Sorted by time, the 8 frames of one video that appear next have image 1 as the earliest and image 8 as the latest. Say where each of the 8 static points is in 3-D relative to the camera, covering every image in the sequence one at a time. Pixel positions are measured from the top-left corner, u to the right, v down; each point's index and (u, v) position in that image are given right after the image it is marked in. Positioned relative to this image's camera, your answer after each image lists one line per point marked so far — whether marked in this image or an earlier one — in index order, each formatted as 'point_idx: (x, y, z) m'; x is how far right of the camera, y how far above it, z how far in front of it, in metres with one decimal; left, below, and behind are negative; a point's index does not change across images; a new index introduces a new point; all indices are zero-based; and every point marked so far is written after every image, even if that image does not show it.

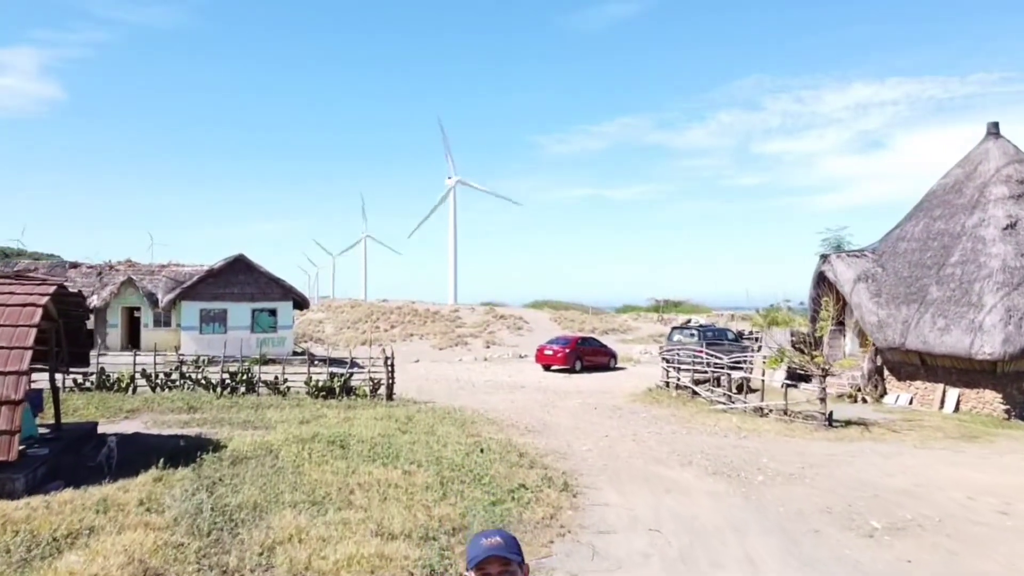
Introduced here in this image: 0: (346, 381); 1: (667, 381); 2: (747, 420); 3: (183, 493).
0: (-3.0, -1.7, +15.0) m
1: (+3.3, -2.0, +17.2) m
2: (+3.6, -2.0, +12.6) m
3: (-2.8, -1.8, +7.1) m
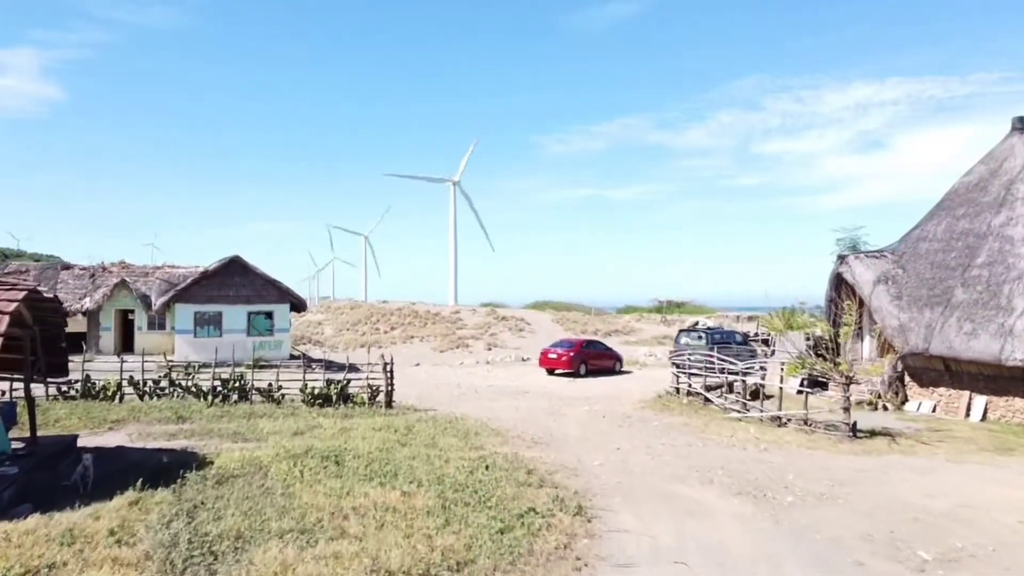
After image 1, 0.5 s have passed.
0: (-3.0, -1.8, +14.3) m
1: (+3.3, -2.0, +16.5) m
2: (+3.7, -2.1, +12.0) m
3: (-2.8, -1.8, +6.5) m
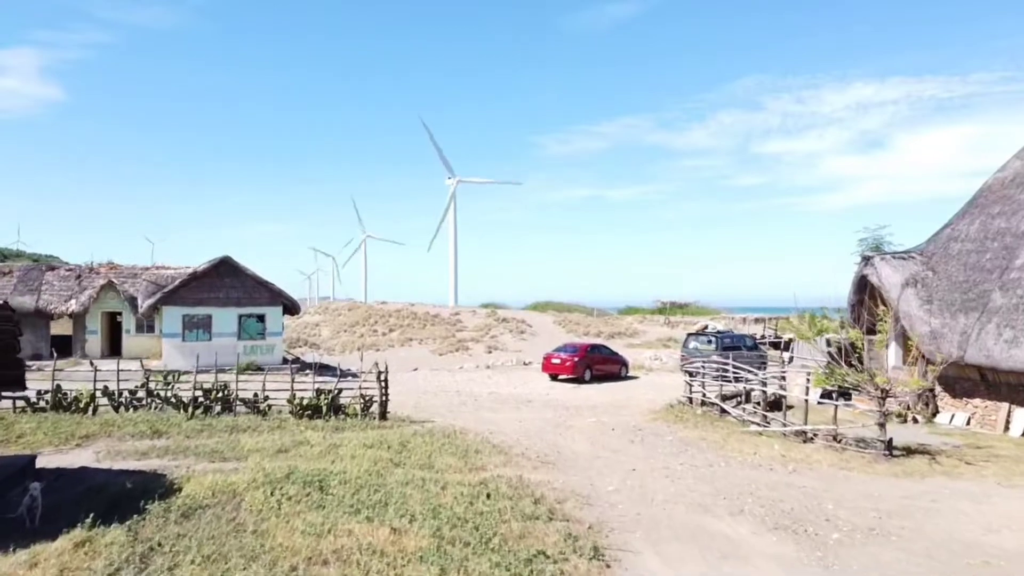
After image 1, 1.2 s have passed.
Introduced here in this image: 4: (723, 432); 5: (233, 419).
0: (-2.9, -1.8, +13.4) m
1: (+3.4, -2.1, +15.6) m
2: (+3.7, -2.1, +11.0) m
3: (-2.7, -1.9, +5.5) m
4: (+3.2, -2.2, +12.6) m
5: (-4.3, -2.0, +12.5) m
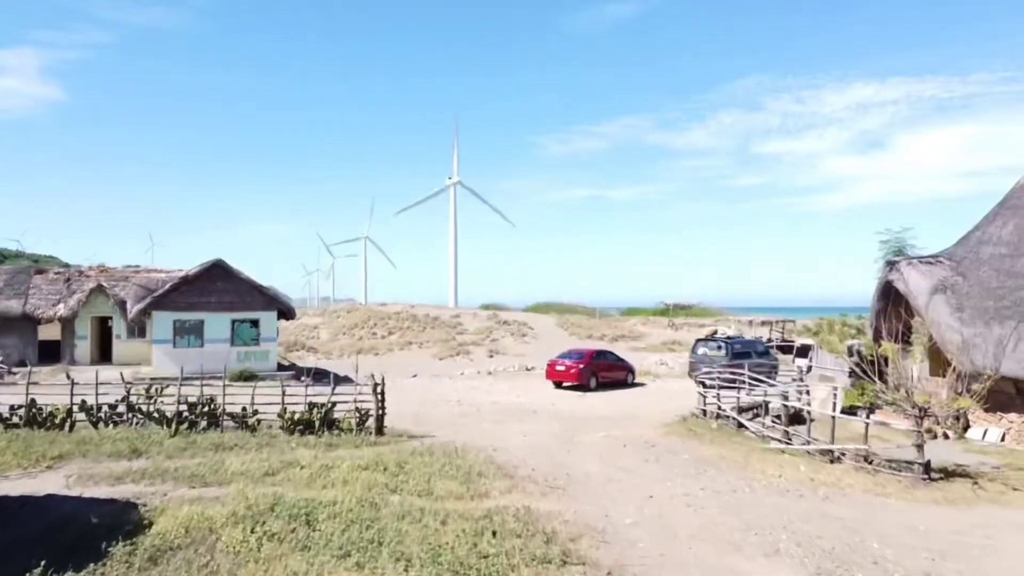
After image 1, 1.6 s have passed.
0: (-2.8, -1.9, +12.6) m
1: (+3.5, -2.2, +14.8) m
2: (+3.8, -2.2, +10.2) m
3: (-2.7, -2.0, +4.7) m
4: (+3.3, -2.3, +11.8) m
5: (-4.2, -2.1, +11.8) m
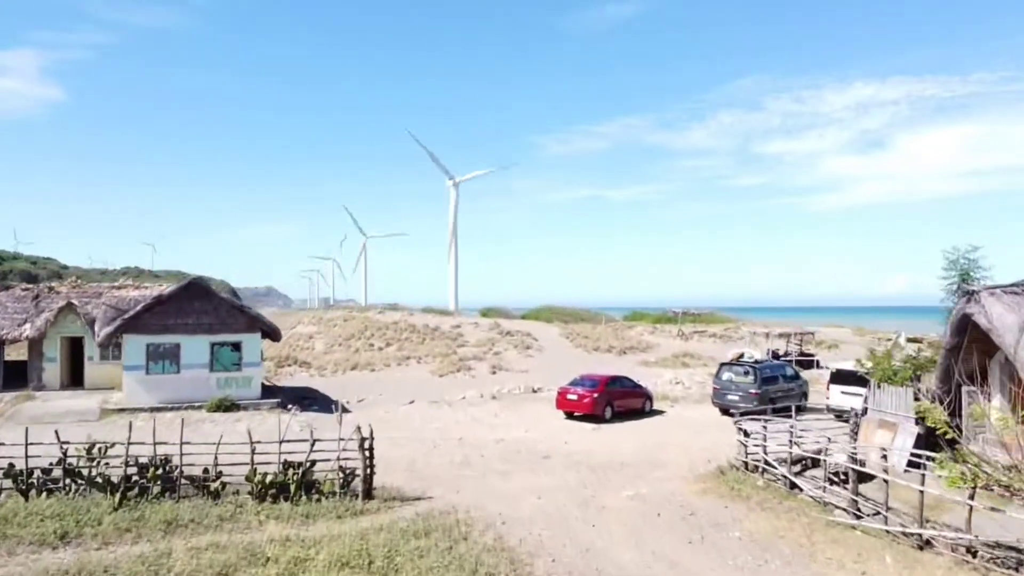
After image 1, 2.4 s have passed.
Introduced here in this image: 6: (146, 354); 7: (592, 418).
0: (-2.7, -2.4, +10.6) m
1: (+3.6, -2.7, +12.8) m
2: (+4.0, -2.7, +8.2) m
3: (-2.5, -2.5, +2.7) m
4: (+3.5, -2.8, +9.8) m
5: (-4.0, -2.6, +9.8) m
6: (-8.9, -1.6, +19.9) m
7: (+1.9, -3.1, +19.6) m
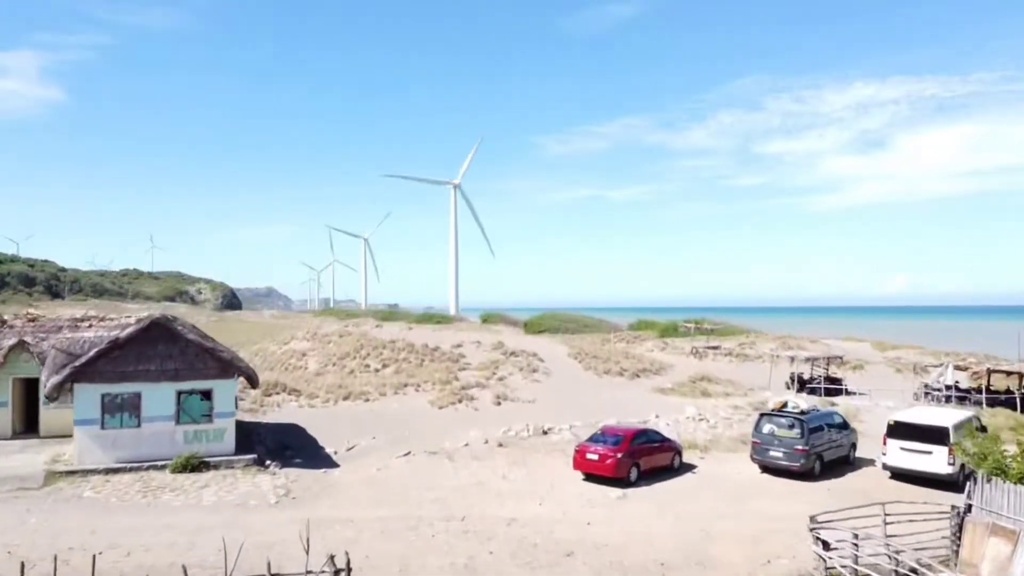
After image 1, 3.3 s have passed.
0: (-2.5, -3.3, +8.0) m
1: (+3.8, -3.5, +10.2) m
2: (+4.2, -3.6, +5.6) m
3: (-2.3, -3.3, +0.1) m
4: (+3.7, -3.7, +7.2) m
5: (-3.8, -3.5, +7.2) m
6: (-8.7, -2.5, +17.3) m
7: (+2.1, -4.0, +17.0) m
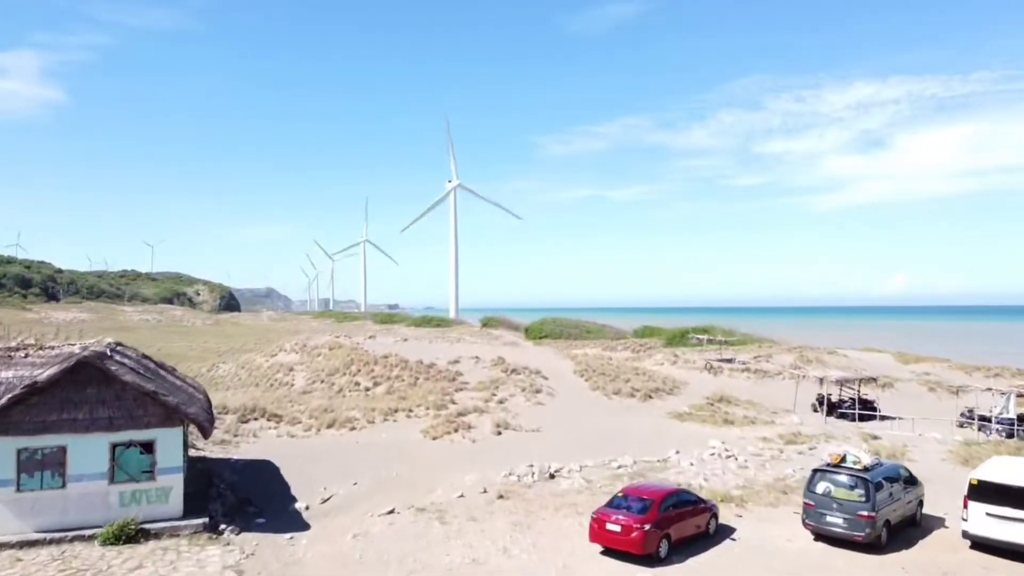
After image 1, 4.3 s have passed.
0: (-2.4, -3.9, +5.0) m
1: (+3.9, -4.1, +7.1) m
2: (+4.2, -4.1, +2.6) m
3: (-2.2, -3.9, -2.9) m
4: (+3.7, -4.2, +4.2) m
5: (-3.8, -4.0, +4.1) m
6: (-8.6, -3.1, +14.2) m
7: (+2.2, -4.5, +14.0) m
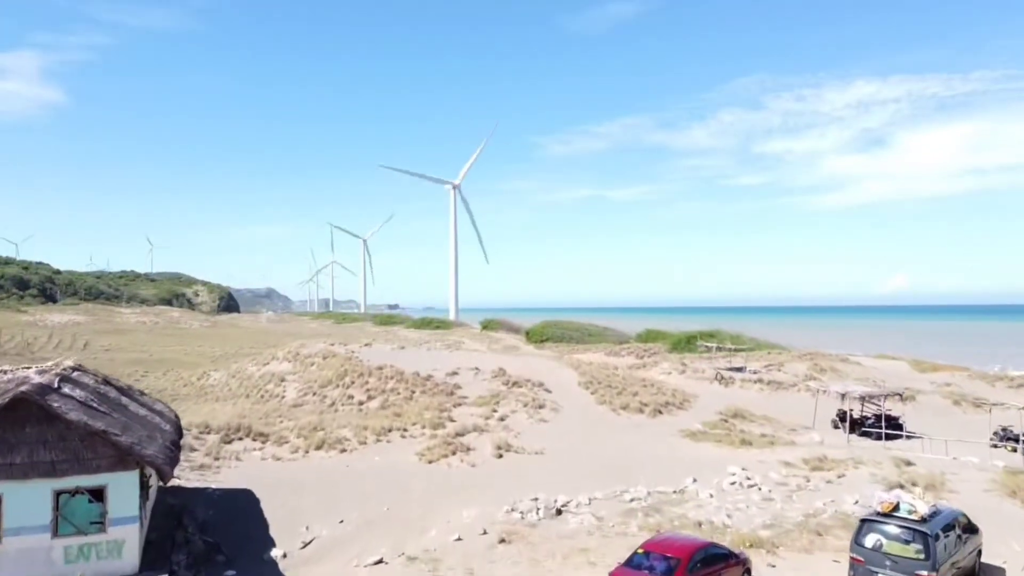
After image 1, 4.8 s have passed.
0: (-2.4, -4.2, +3.0) m
1: (+3.9, -4.4, +5.2) m
2: (+4.3, -4.5, +0.6) m
3: (-2.2, -4.3, -4.9) m
4: (+3.8, -4.6, +2.2) m
5: (-3.7, -4.4, +2.2) m
6: (-8.6, -3.4, +12.3) m
7: (+2.2, -4.9, +12.0) m
